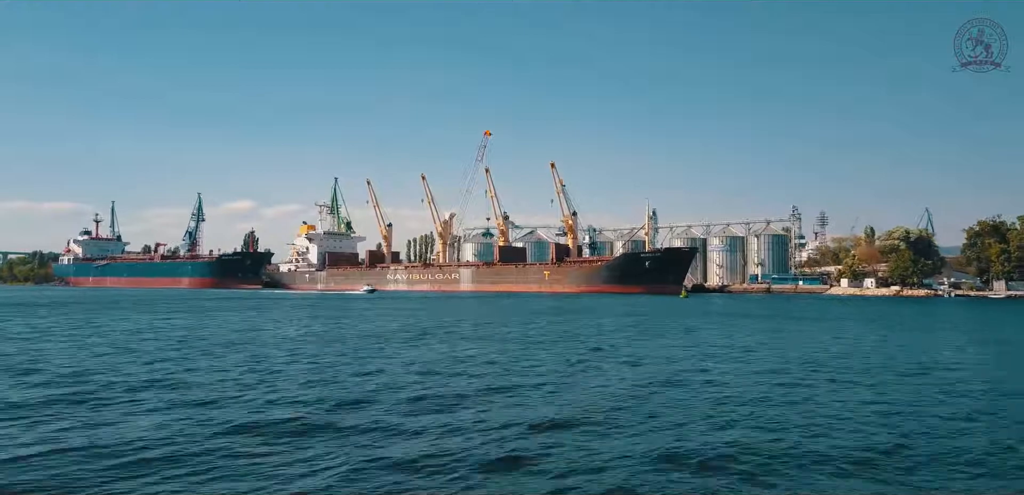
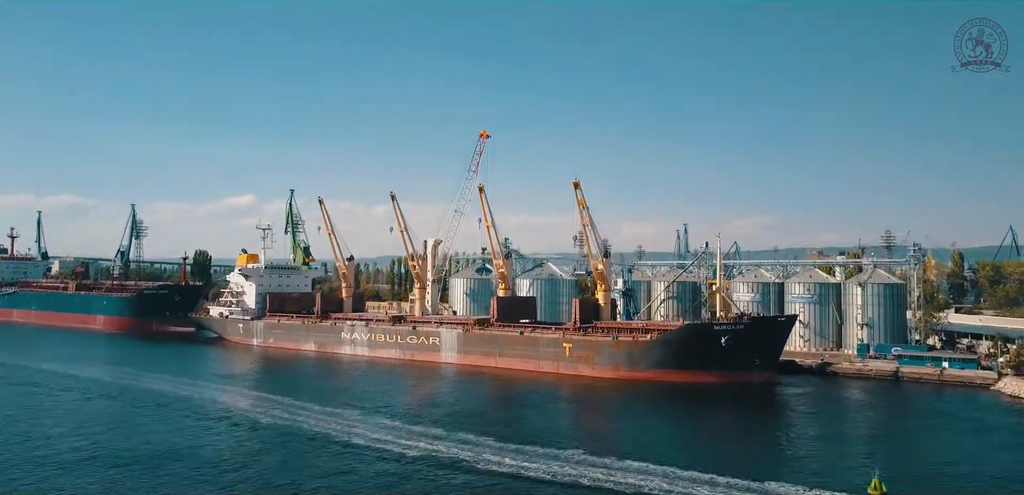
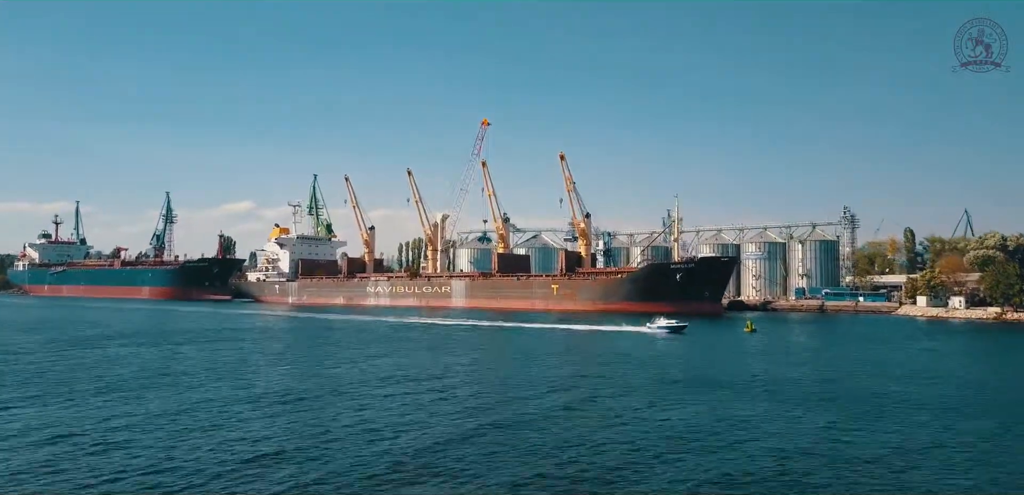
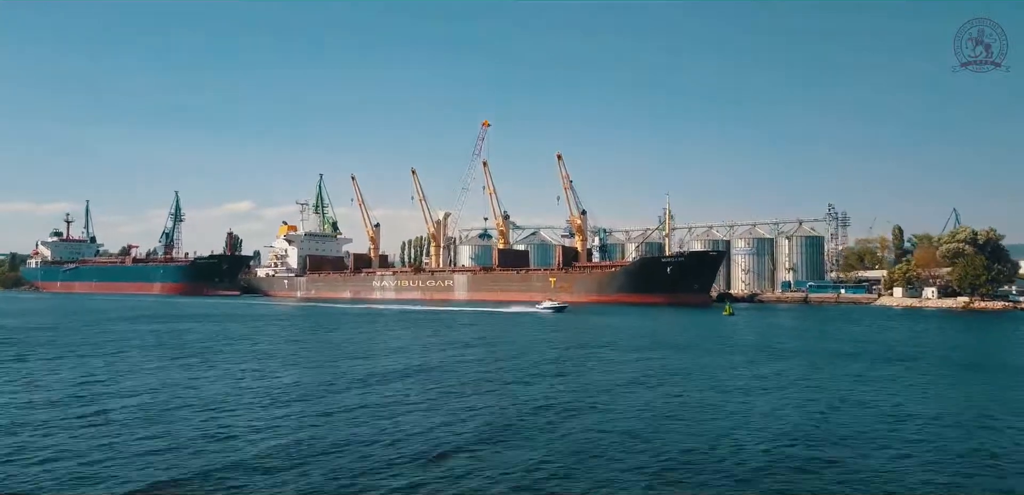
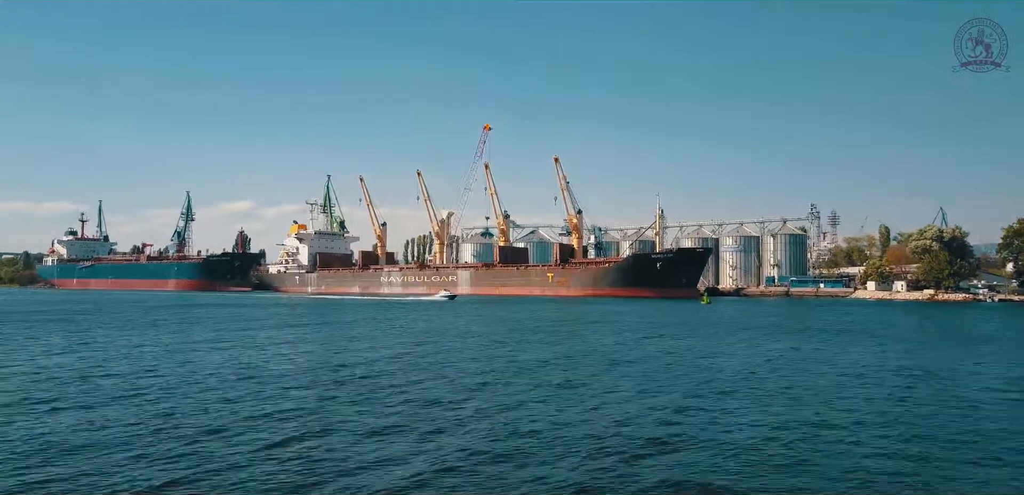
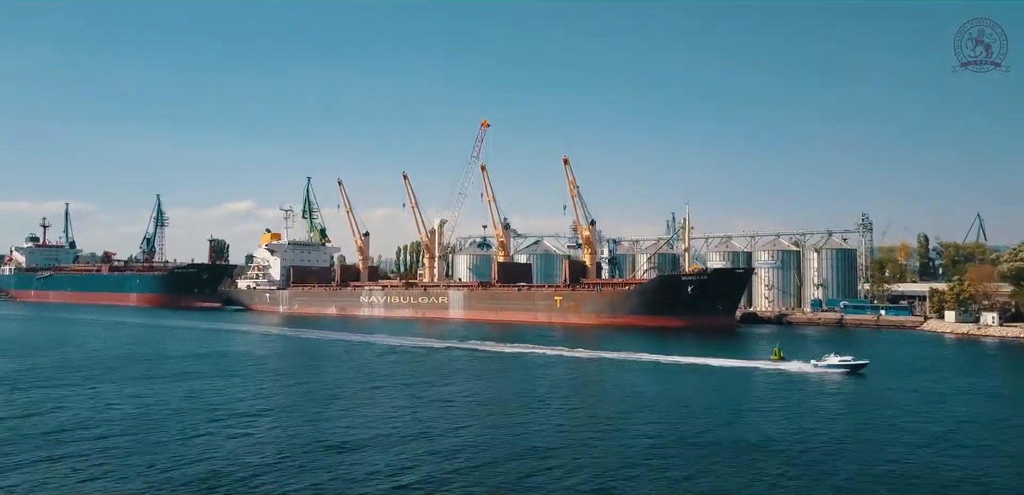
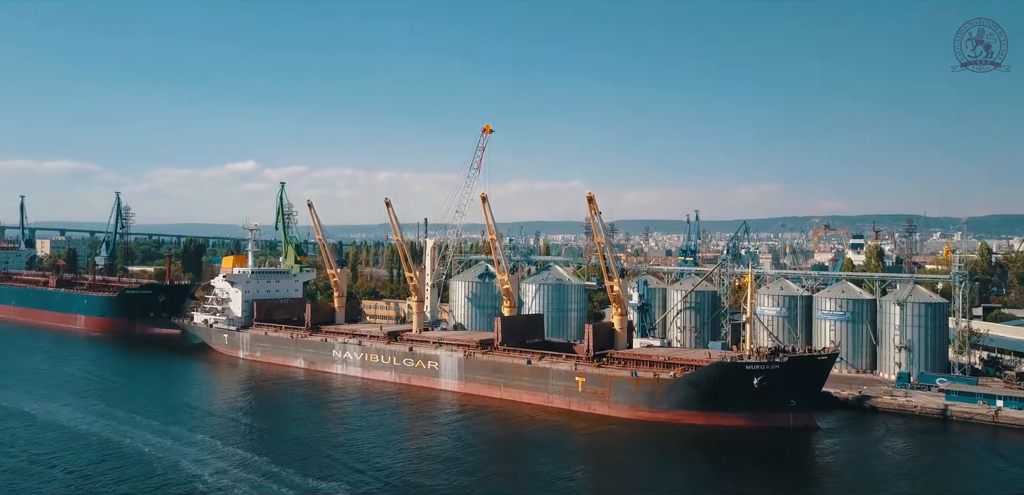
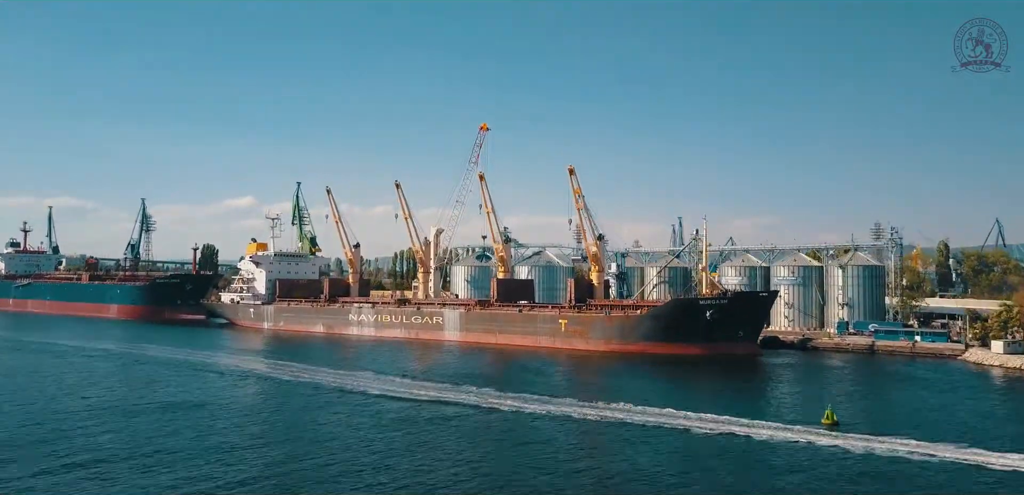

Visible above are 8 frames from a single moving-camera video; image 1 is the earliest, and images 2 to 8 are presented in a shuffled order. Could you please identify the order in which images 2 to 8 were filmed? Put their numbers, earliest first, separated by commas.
5, 4, 3, 6, 8, 2, 7
